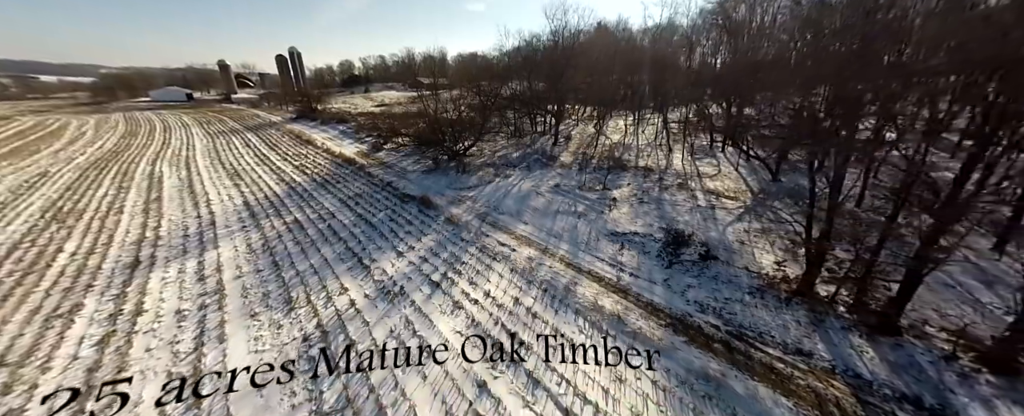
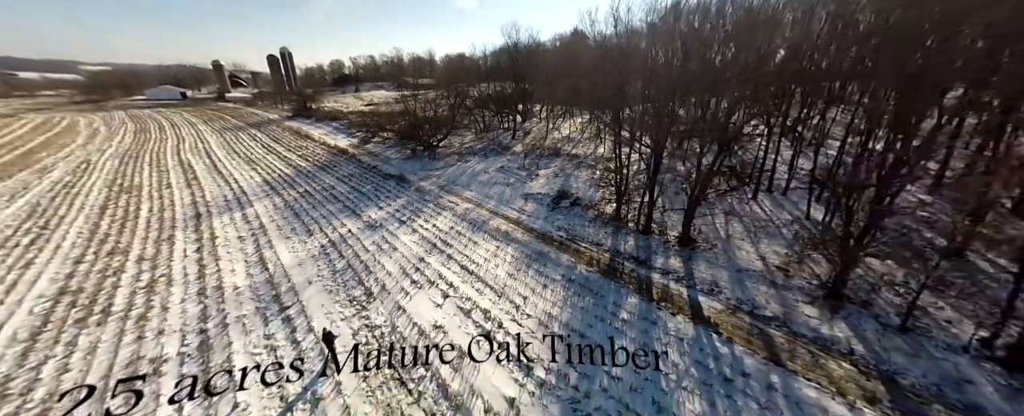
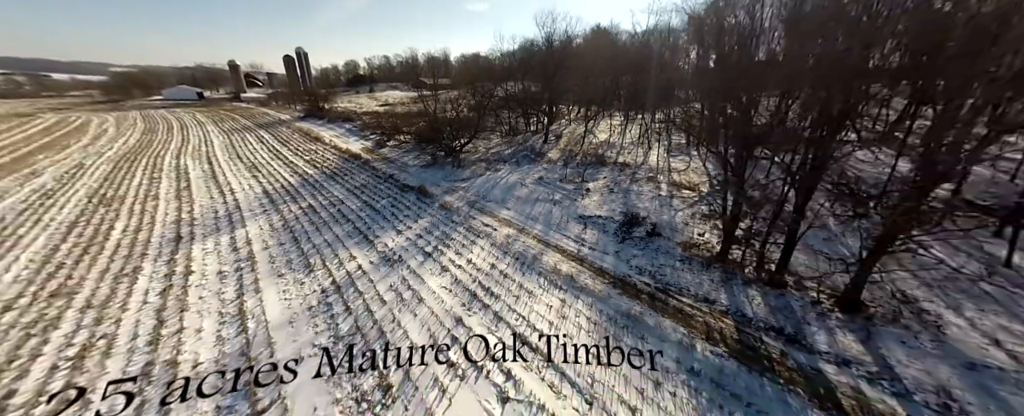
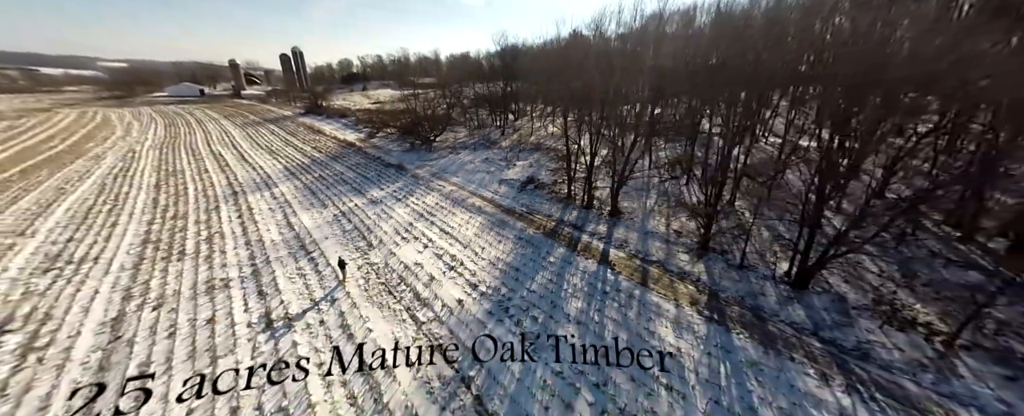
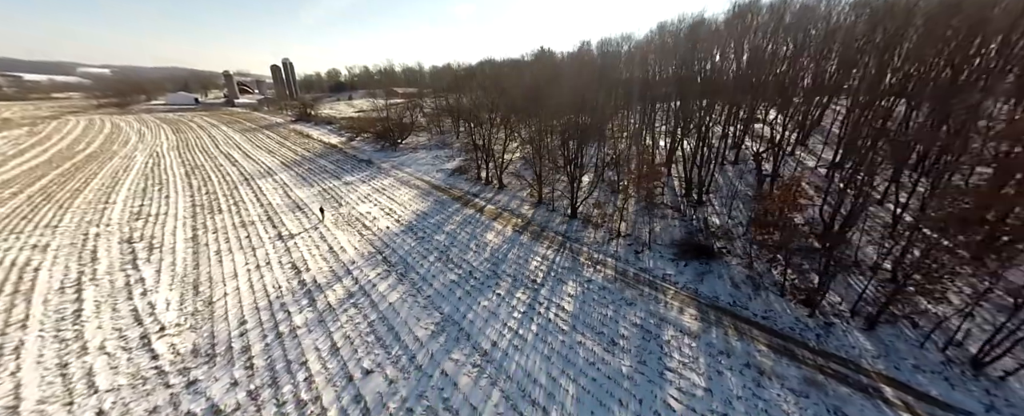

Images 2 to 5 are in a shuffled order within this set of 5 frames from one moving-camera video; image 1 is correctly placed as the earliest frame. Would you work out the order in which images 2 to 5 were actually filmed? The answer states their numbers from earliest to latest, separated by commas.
3, 2, 4, 5
